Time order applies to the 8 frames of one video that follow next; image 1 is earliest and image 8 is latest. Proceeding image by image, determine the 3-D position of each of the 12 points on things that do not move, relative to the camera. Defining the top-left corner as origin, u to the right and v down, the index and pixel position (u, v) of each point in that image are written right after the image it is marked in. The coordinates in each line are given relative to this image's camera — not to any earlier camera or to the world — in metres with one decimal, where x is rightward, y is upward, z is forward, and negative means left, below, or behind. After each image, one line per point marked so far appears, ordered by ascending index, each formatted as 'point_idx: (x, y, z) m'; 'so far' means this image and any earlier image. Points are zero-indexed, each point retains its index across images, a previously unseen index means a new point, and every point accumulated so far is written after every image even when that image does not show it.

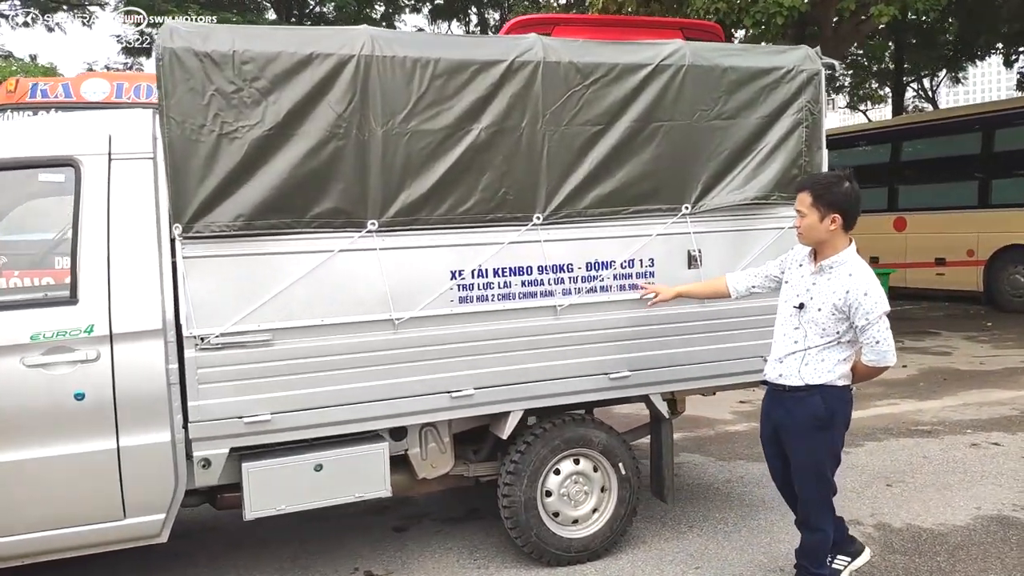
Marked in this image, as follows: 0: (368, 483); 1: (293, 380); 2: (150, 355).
0: (-0.6, -0.8, +3.4) m
1: (-0.9, -0.4, +3.2) m
2: (-1.4, -0.3, +3.0) m
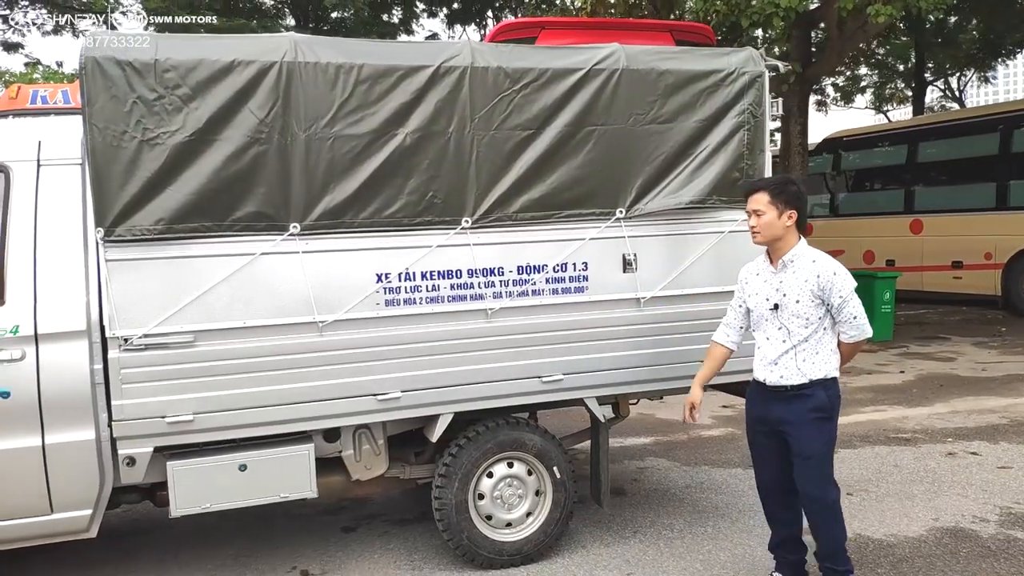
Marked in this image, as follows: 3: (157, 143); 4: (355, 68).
0: (-1.0, -0.8, +3.5) m
1: (-1.2, -0.4, +3.3) m
2: (-1.7, -0.3, +3.1) m
3: (-1.4, +0.6, +3.2) m
4: (-0.7, +0.9, +3.4) m
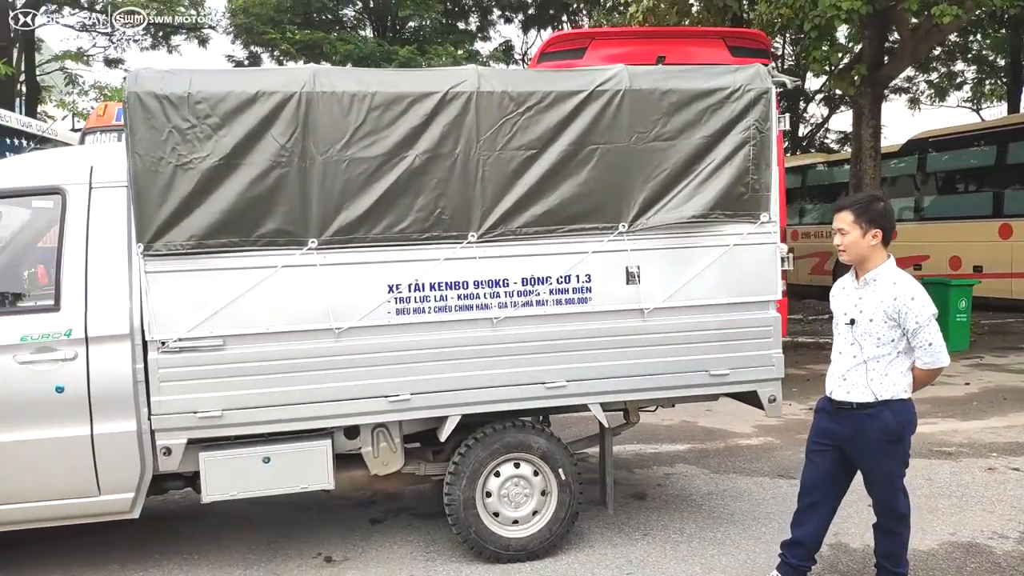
0: (-0.9, -0.9, +3.8) m
1: (-1.2, -0.4, +3.6) m
2: (-1.7, -0.3, +3.5) m
3: (-1.4, +0.5, +3.5) m
4: (-0.7, +0.9, +3.7) m
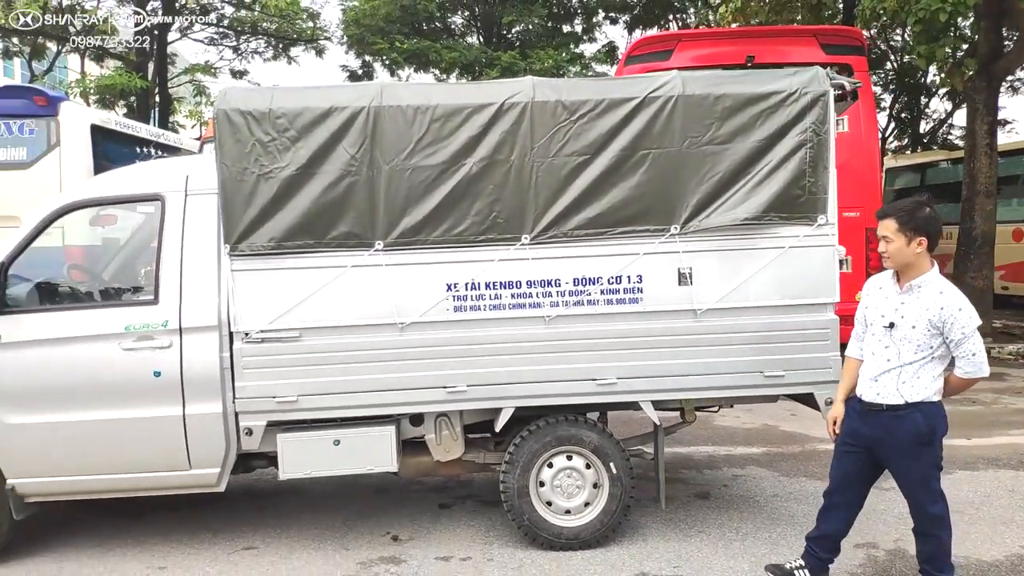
0: (-0.7, -0.9, +4.1) m
1: (-1.0, -0.4, +4.0) m
2: (-1.5, -0.3, +3.9) m
3: (-1.2, +0.5, +3.9) m
4: (-0.4, +0.9, +3.9) m
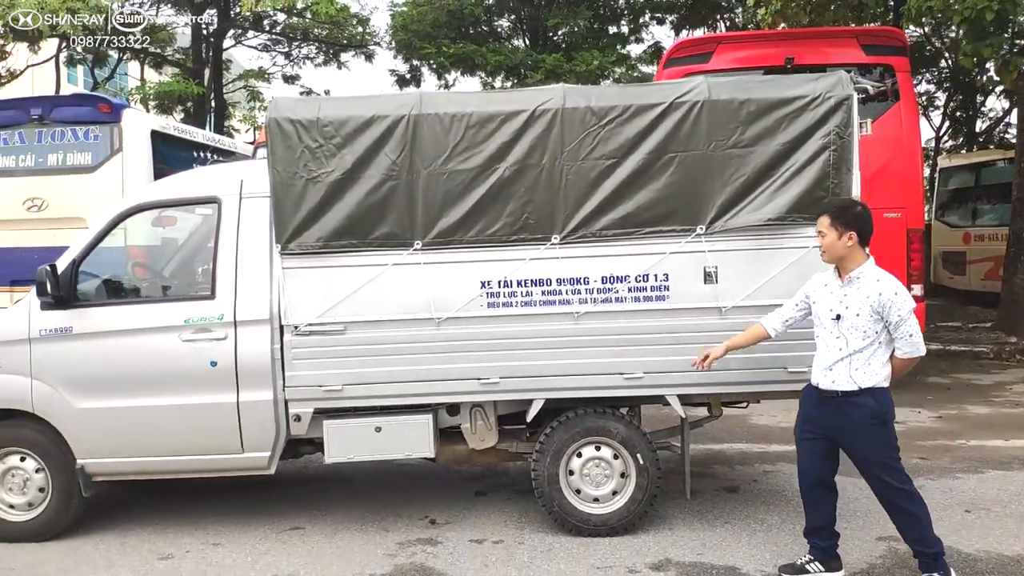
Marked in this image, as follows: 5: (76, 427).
0: (-0.5, -0.9, +4.4) m
1: (-0.8, -0.4, +4.2) m
2: (-1.3, -0.3, +4.2) m
3: (-1.0, +0.6, +4.2) m
4: (-0.2, +0.9, +4.2) m
5: (-2.4, -0.8, +4.3) m
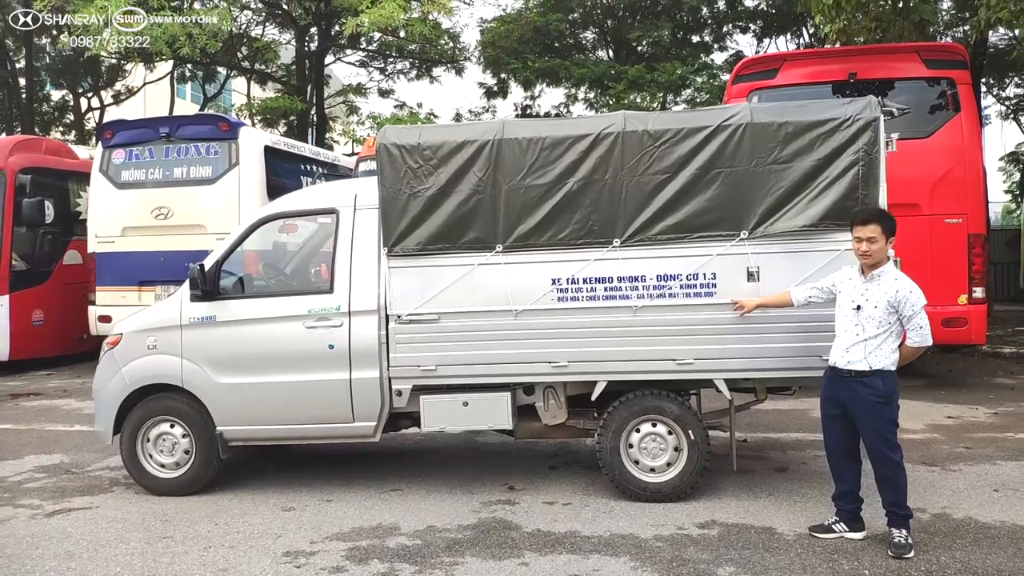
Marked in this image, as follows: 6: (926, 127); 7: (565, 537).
0: (-0.1, -0.8, +5.1) m
1: (-0.4, -0.4, +5.0) m
2: (-0.9, -0.2, +5.1) m
3: (-0.6, +0.6, +5.0) m
4: (+0.2, +0.9, +4.9) m
5: (-2.0, -0.7, +5.3) m
6: (+4.3, +1.6, +8.2) m
7: (+0.3, -1.4, +4.4) m
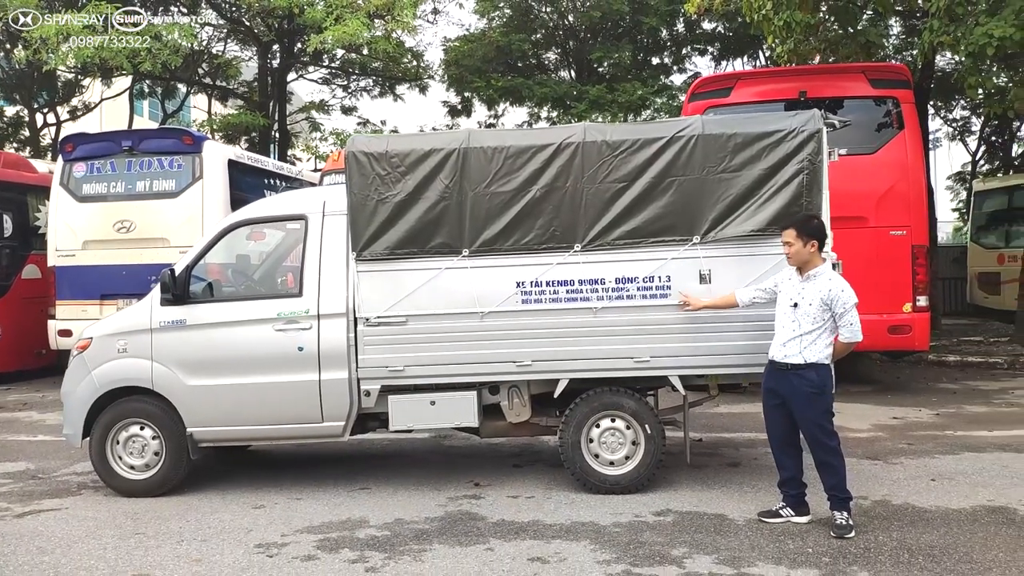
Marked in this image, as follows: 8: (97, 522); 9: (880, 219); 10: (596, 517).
0: (-0.3, -0.9, +5.3) m
1: (-0.6, -0.4, +5.2) m
2: (-1.1, -0.3, +5.3) m
3: (-0.8, +0.6, +5.2) m
4: (0.0, +0.9, +5.2) m
5: (-2.2, -0.8, +5.4) m
6: (+3.9, +1.6, +8.6) m
7: (+0.1, -1.4, +4.6) m
8: (-2.6, -1.4, +5.0) m
9: (+3.9, +0.7, +8.5) m
10: (+0.5, -1.4, +4.8) m
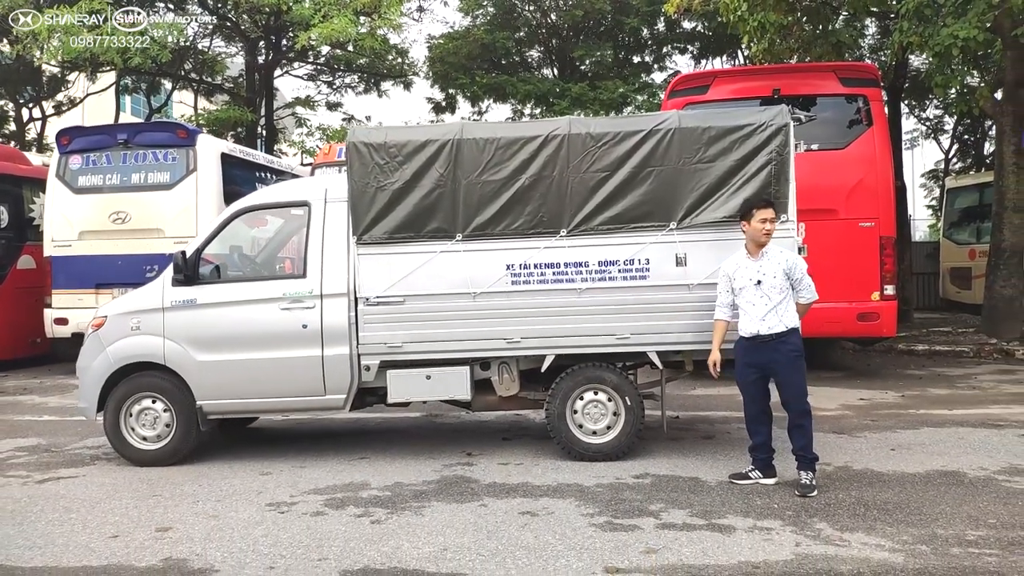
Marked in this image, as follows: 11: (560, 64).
0: (-0.4, -0.7, +5.7) m
1: (-0.7, -0.3, +5.6) m
2: (-1.2, -0.1, +5.6) m
3: (-0.9, +0.7, +5.6) m
4: (-0.1, +1.0, +5.6) m
5: (-2.3, -0.6, +5.7) m
6: (+3.7, +1.7, +9.1) m
7: (0.0, -1.3, +5.0) m
8: (-2.6, -1.3, +5.3) m
9: (+3.8, +0.9, +9.0) m
10: (+0.4, -1.2, +5.2) m
11: (+1.0, +4.6, +16.4) m
